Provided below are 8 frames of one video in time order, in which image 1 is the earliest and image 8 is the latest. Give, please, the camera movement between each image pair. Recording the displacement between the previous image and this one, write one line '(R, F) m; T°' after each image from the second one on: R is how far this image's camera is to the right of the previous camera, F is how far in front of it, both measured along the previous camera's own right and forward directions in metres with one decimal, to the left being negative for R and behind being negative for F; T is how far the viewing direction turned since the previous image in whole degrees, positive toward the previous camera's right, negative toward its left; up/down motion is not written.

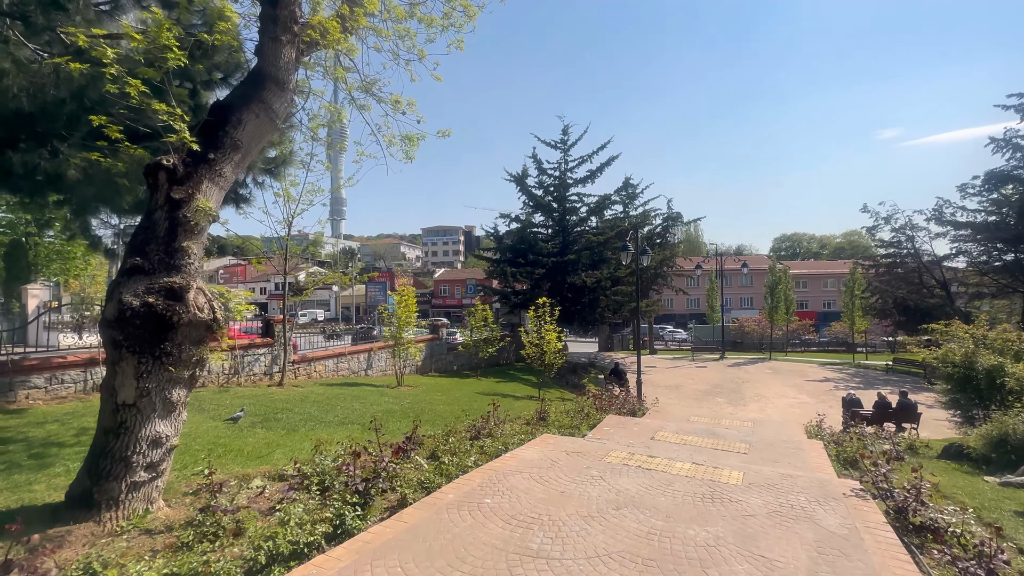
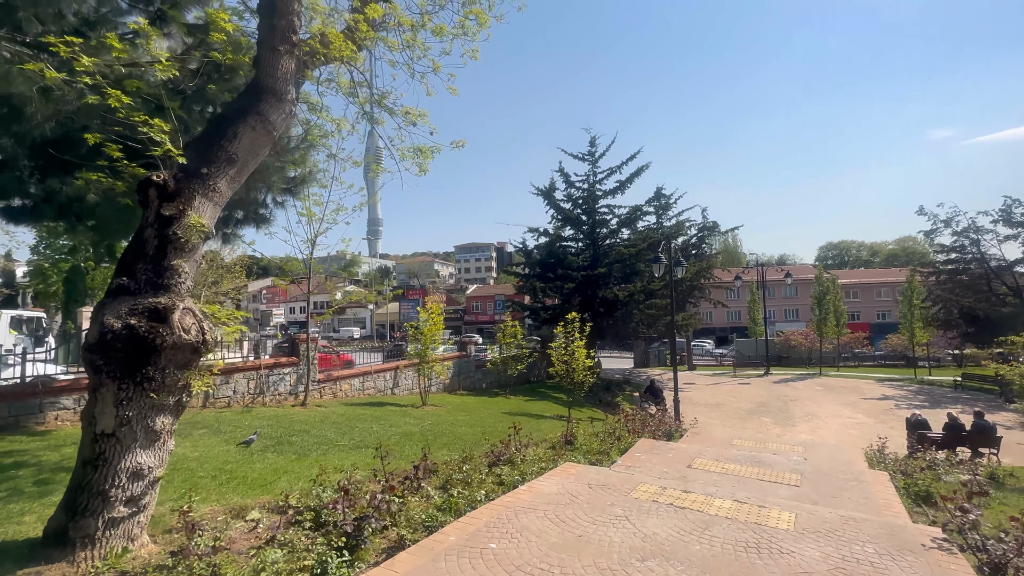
(+0.2, +0.4) m; -4°
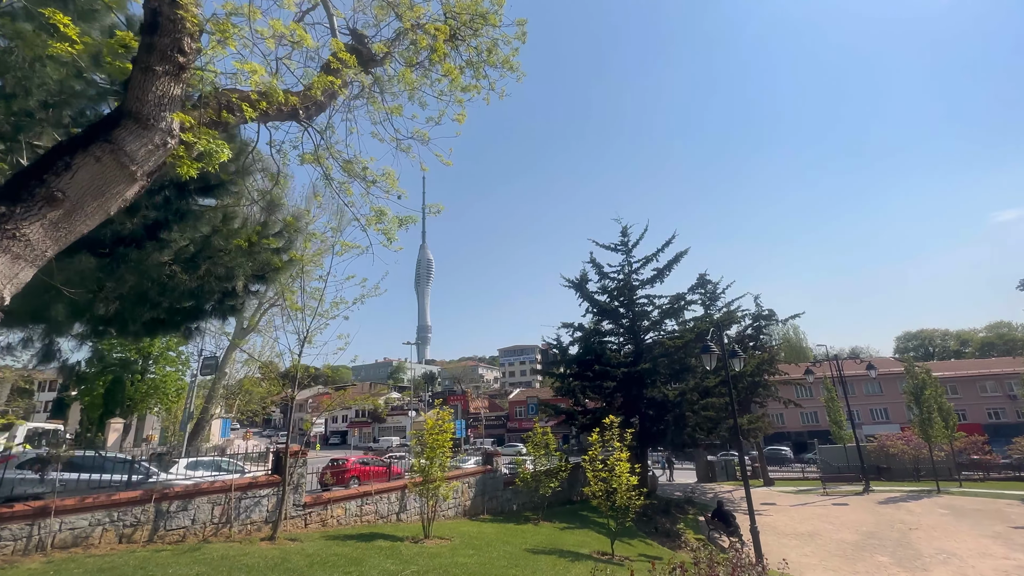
(+0.7, +1.8) m; -6°
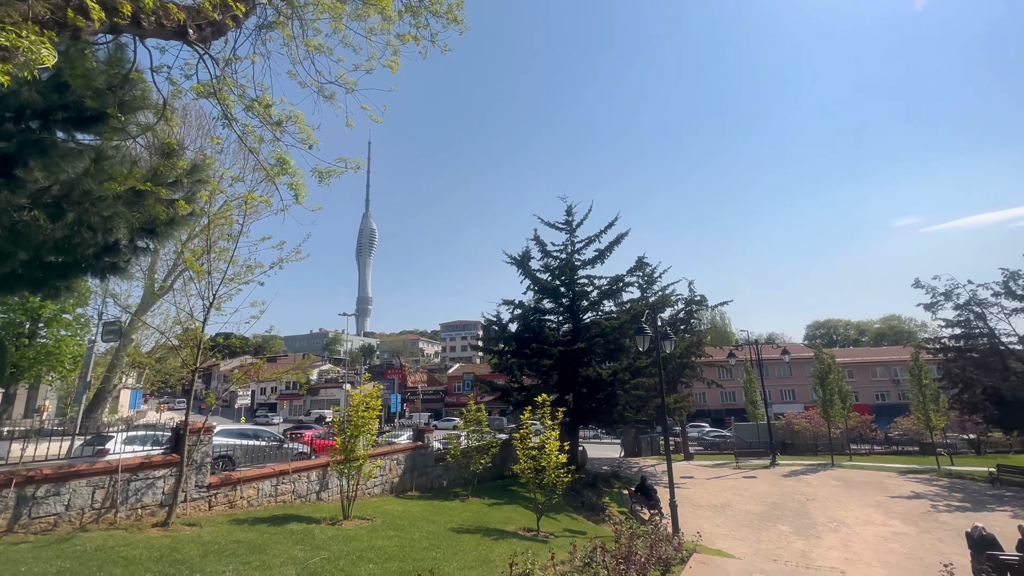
(+0.2, +0.5) m; +7°
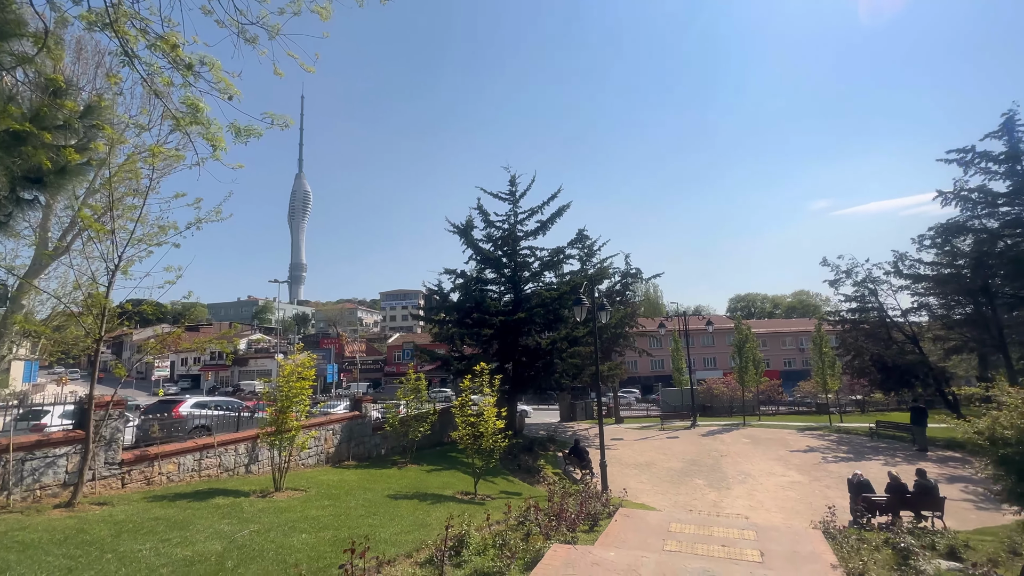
(0.0, 0.0) m; +7°
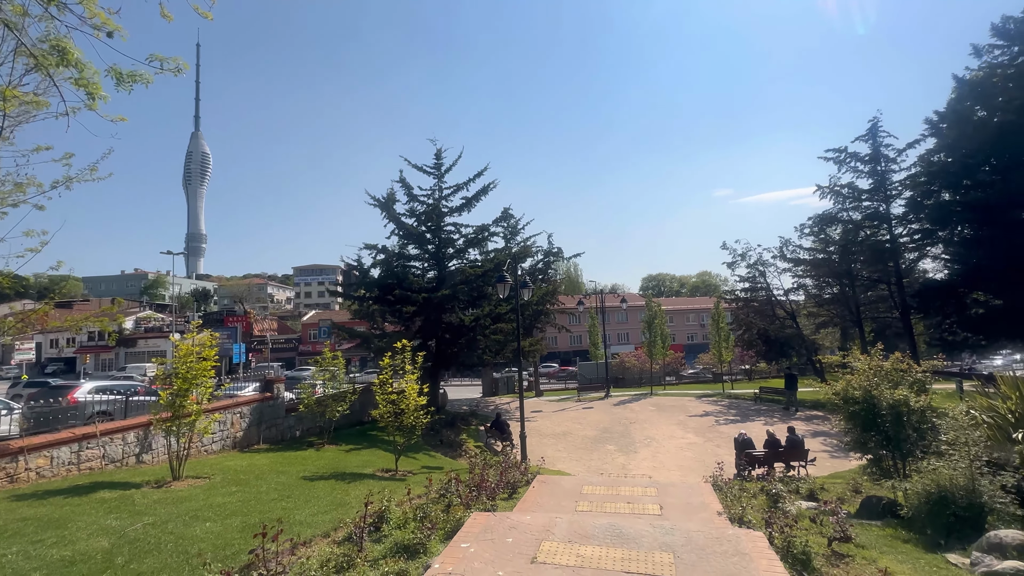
(0.0, 0.0) m; +10°
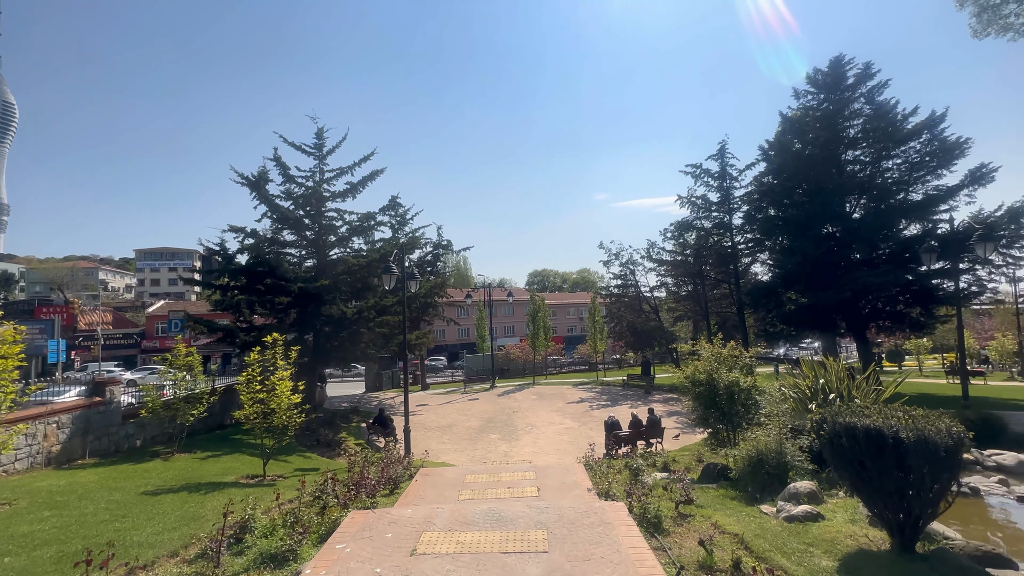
(0.0, 0.0) m; +14°
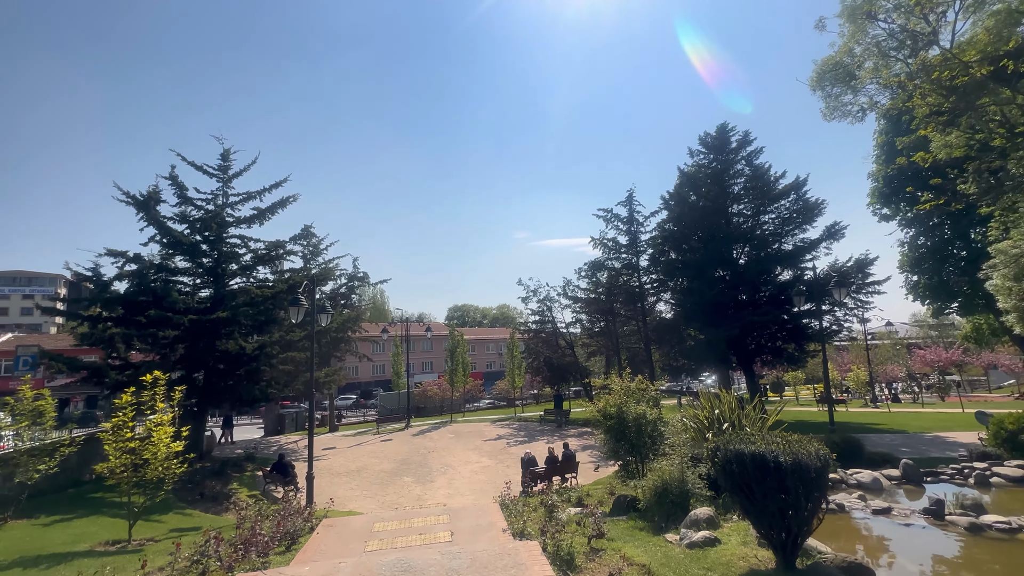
(0.0, 0.0) m; +10°
